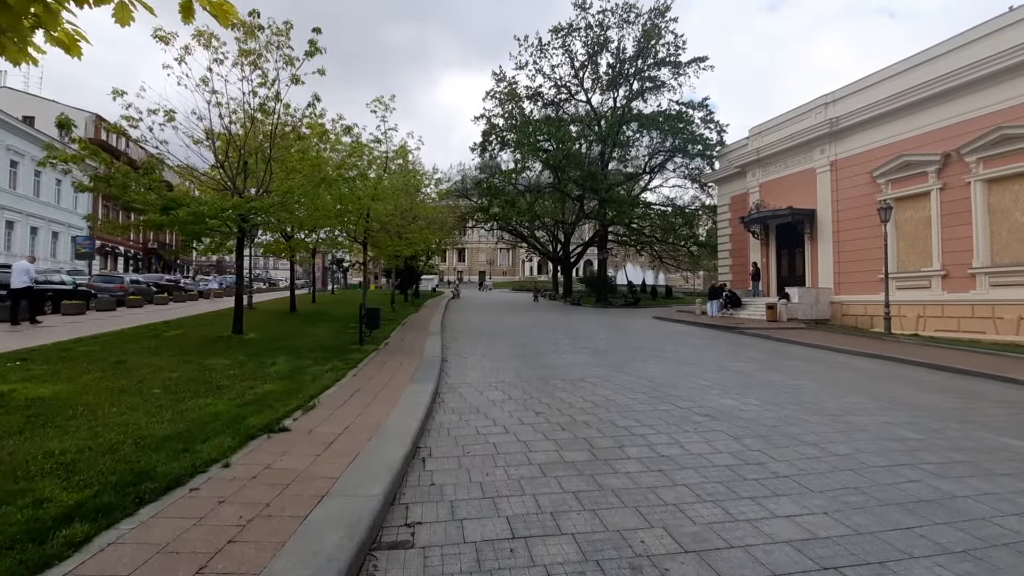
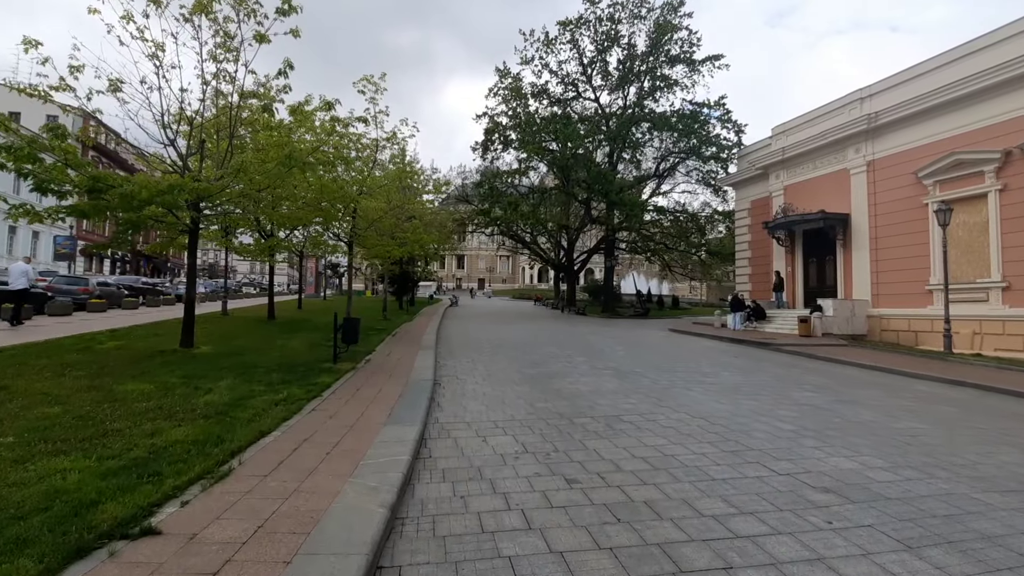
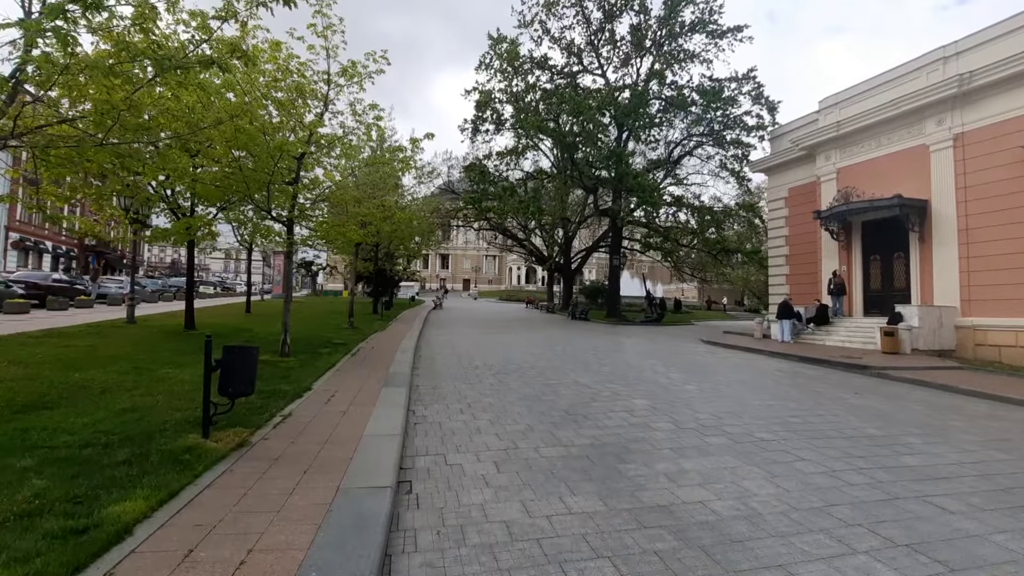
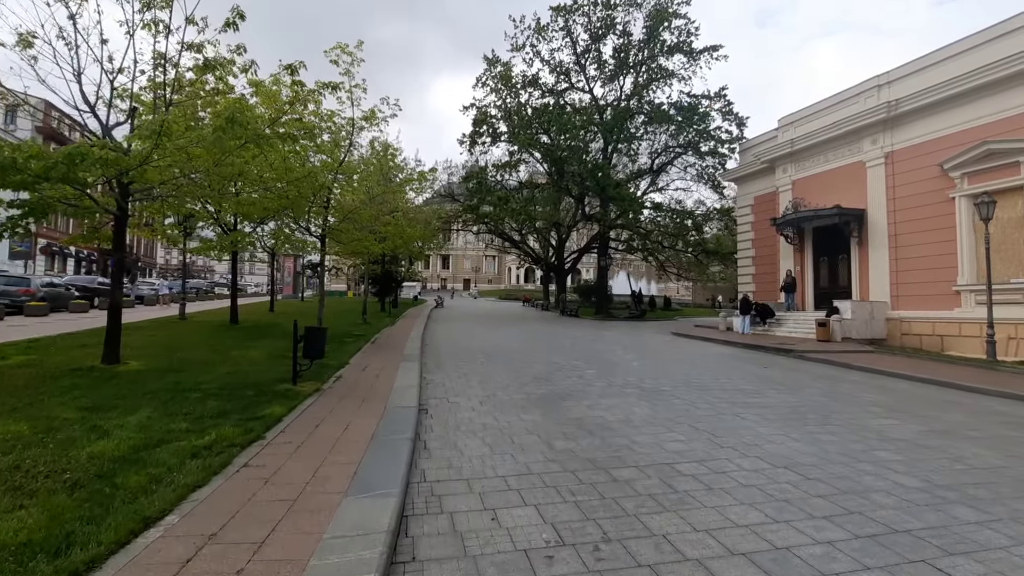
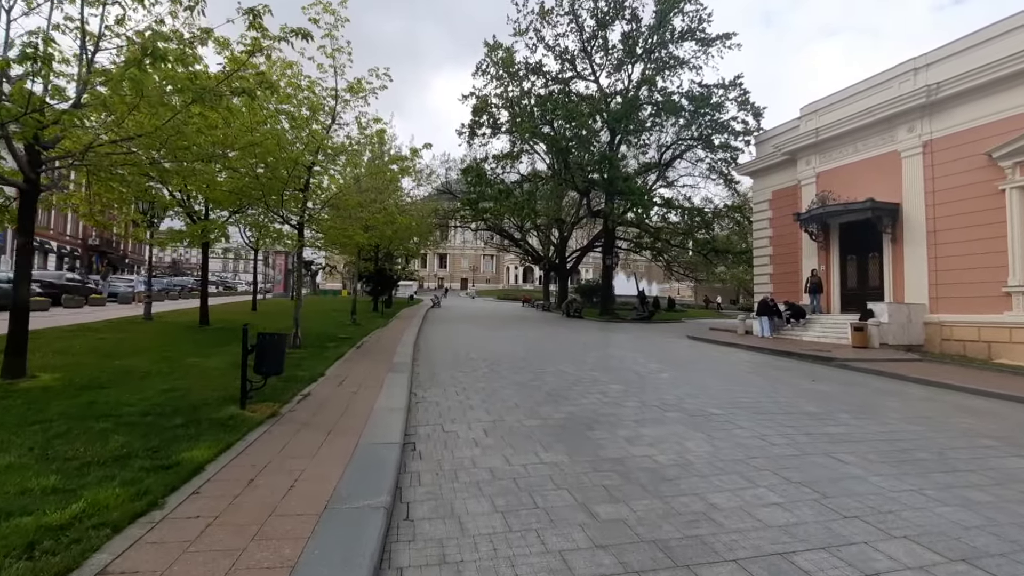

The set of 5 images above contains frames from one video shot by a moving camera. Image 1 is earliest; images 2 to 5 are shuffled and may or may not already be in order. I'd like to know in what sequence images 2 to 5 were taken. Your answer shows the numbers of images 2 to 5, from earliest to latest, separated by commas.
2, 4, 5, 3
